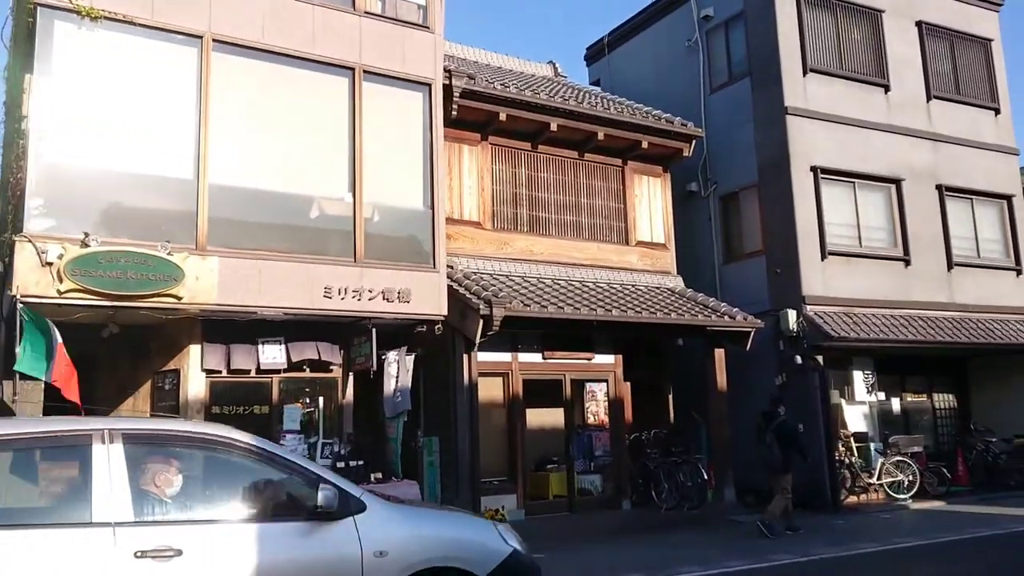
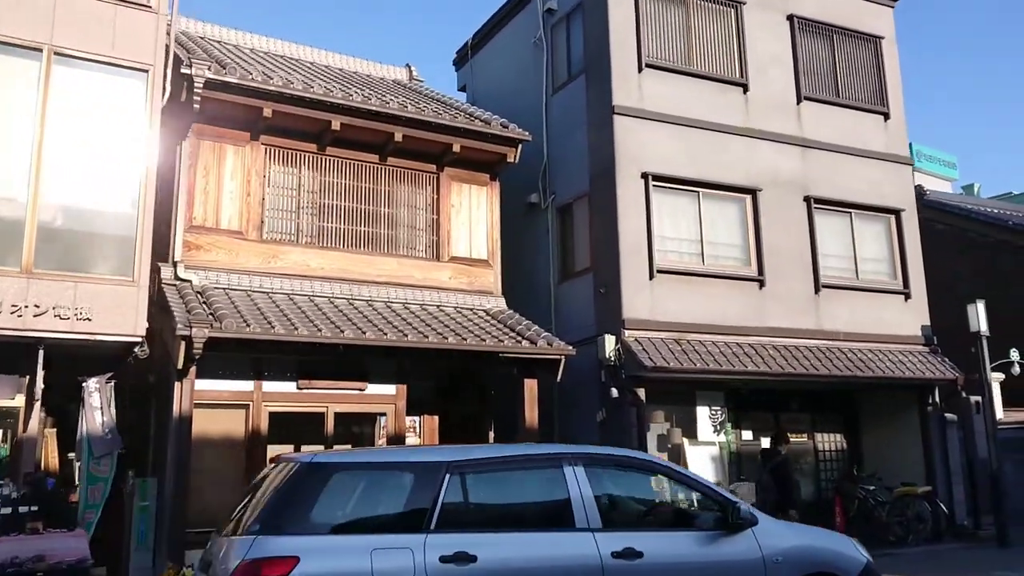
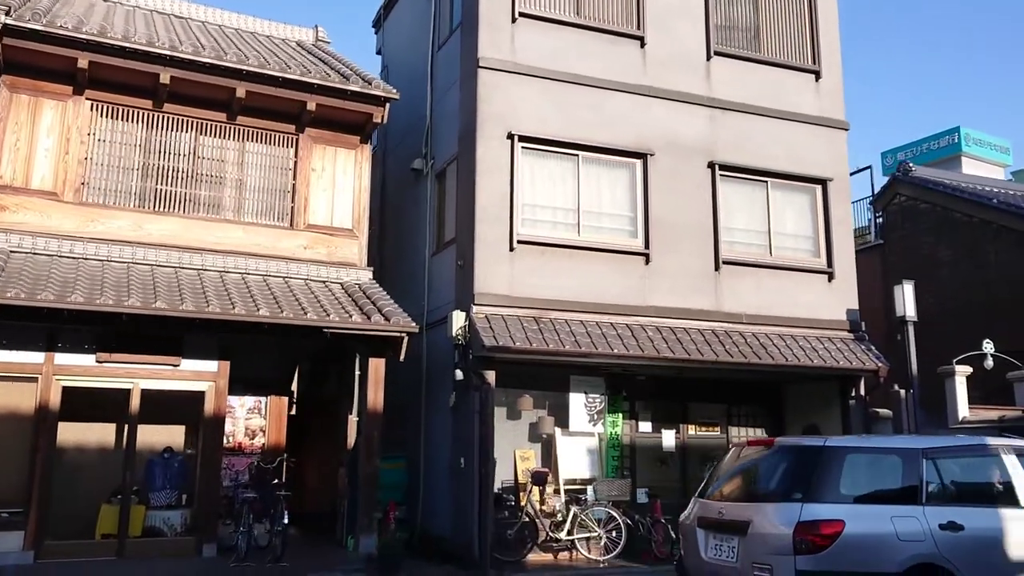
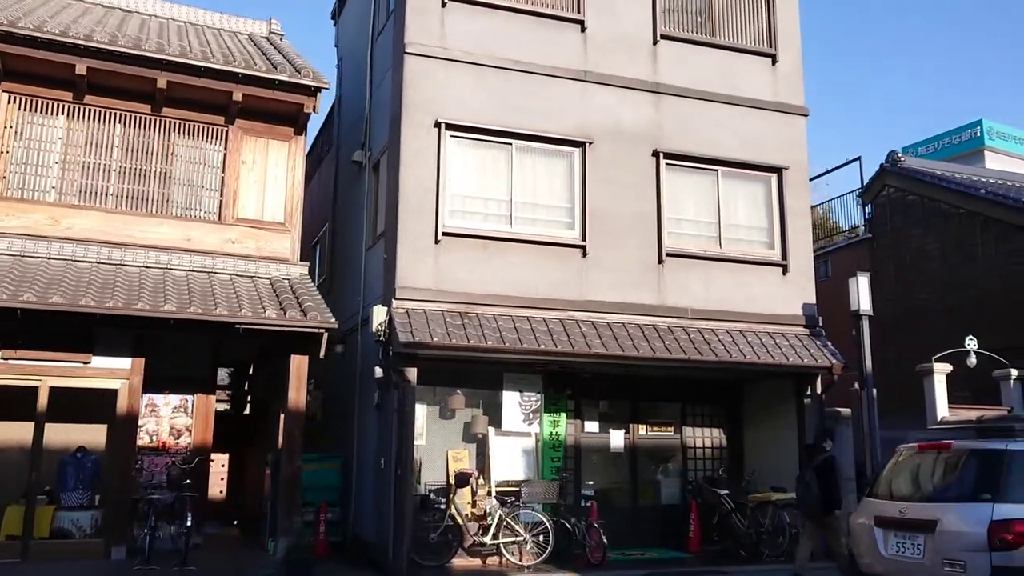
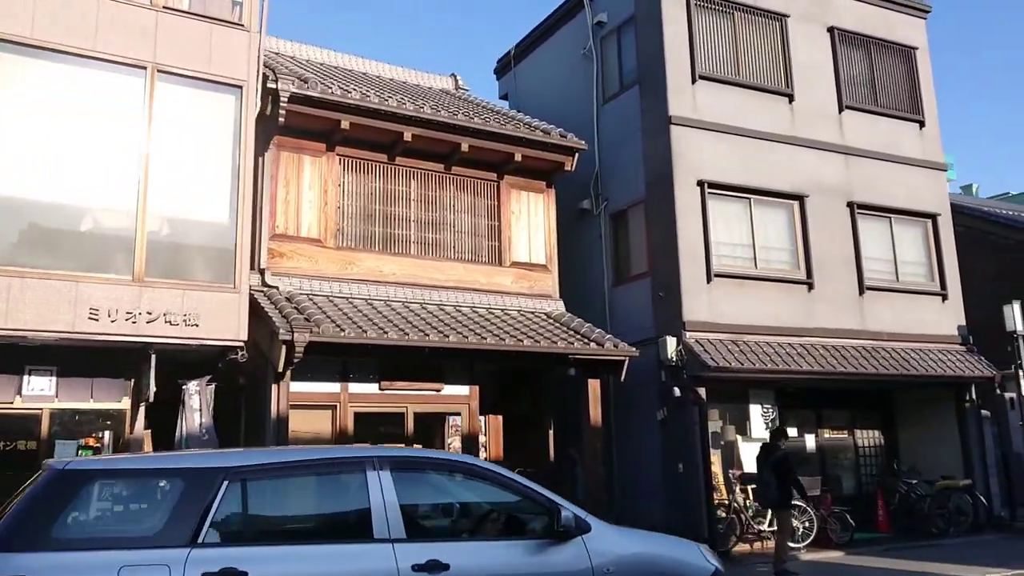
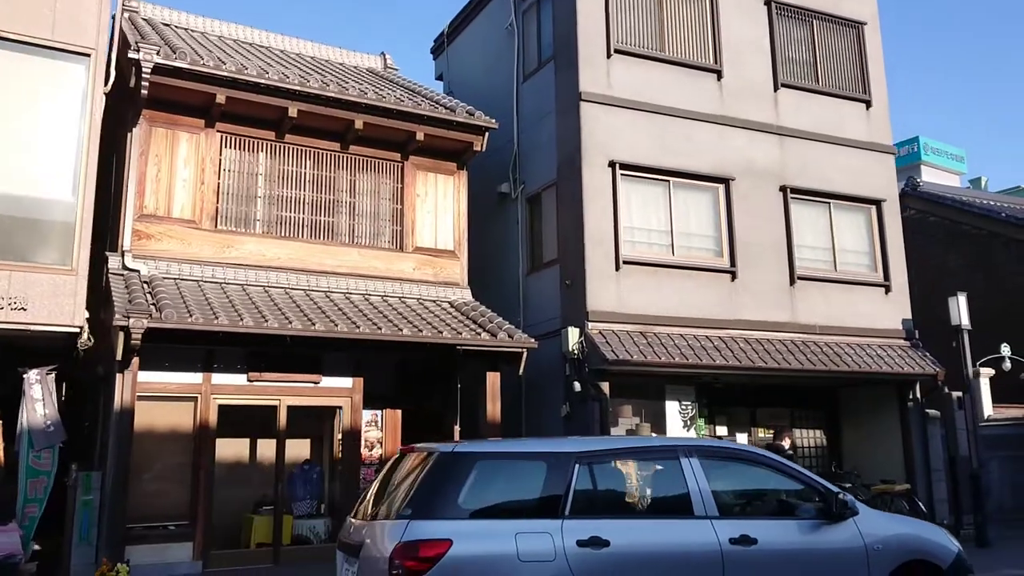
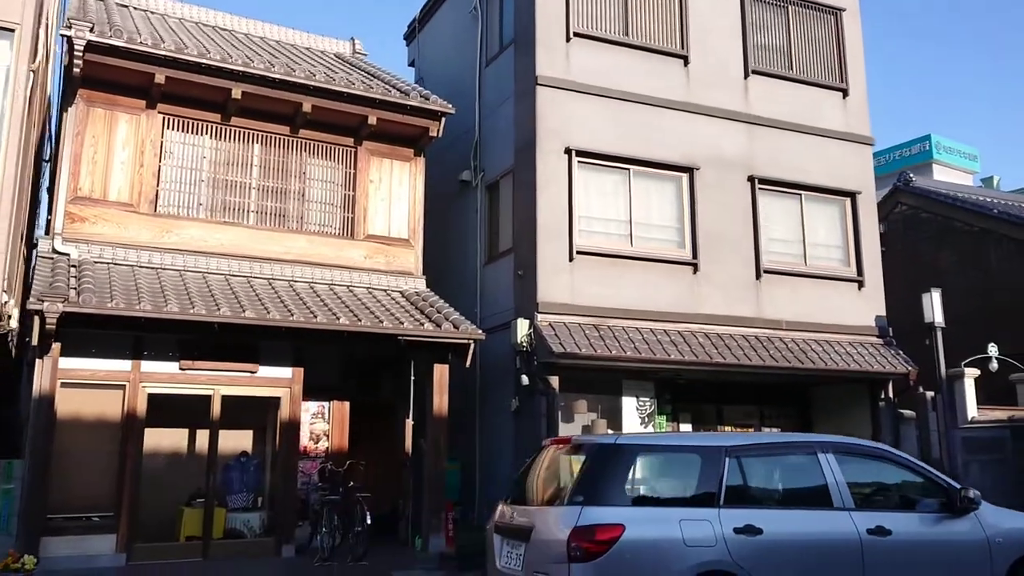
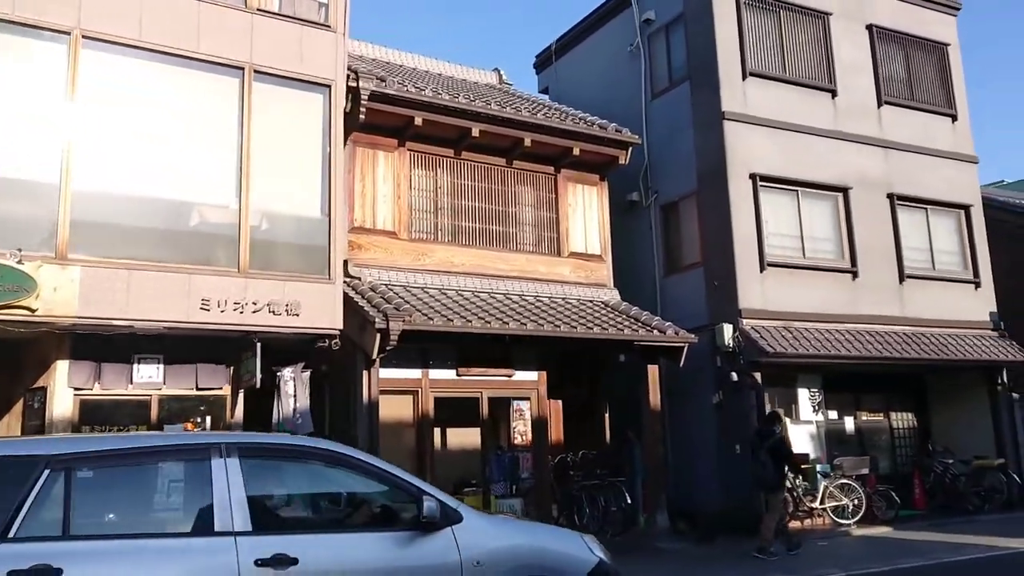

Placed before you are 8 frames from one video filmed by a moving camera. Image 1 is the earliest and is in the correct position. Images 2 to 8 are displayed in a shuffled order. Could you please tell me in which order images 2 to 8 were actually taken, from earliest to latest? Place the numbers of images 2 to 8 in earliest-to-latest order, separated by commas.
8, 5, 2, 6, 7, 3, 4
